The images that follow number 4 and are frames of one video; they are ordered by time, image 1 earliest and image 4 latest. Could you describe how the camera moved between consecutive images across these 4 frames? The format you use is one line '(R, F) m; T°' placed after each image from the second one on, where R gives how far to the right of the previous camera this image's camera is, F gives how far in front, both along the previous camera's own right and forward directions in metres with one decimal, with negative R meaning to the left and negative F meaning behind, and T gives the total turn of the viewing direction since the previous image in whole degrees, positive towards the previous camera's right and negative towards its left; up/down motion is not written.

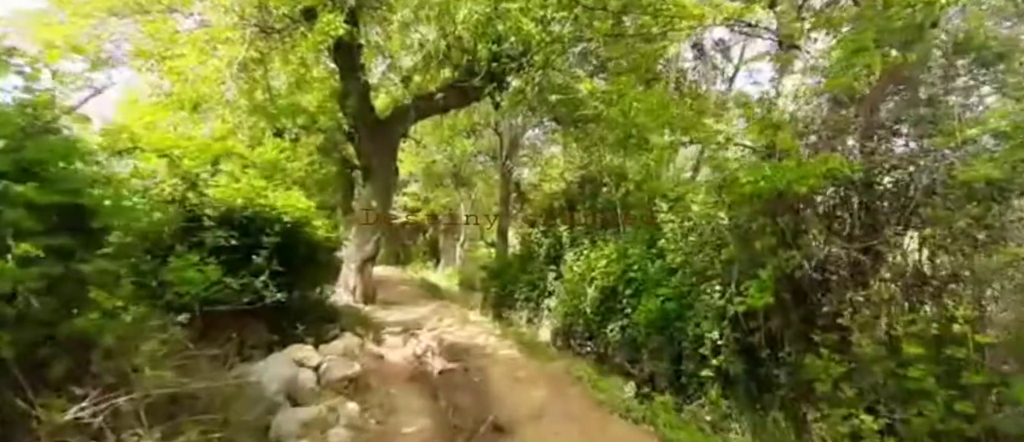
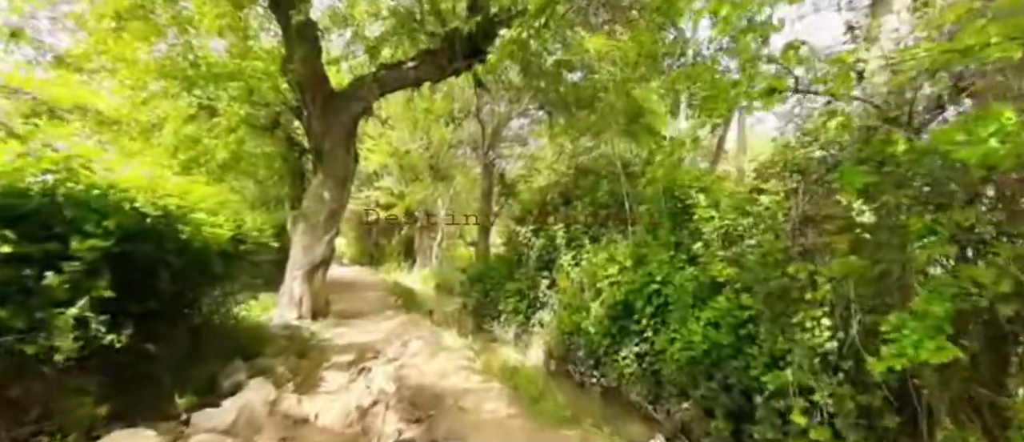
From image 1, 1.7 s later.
(-0.1, +1.7) m; +3°
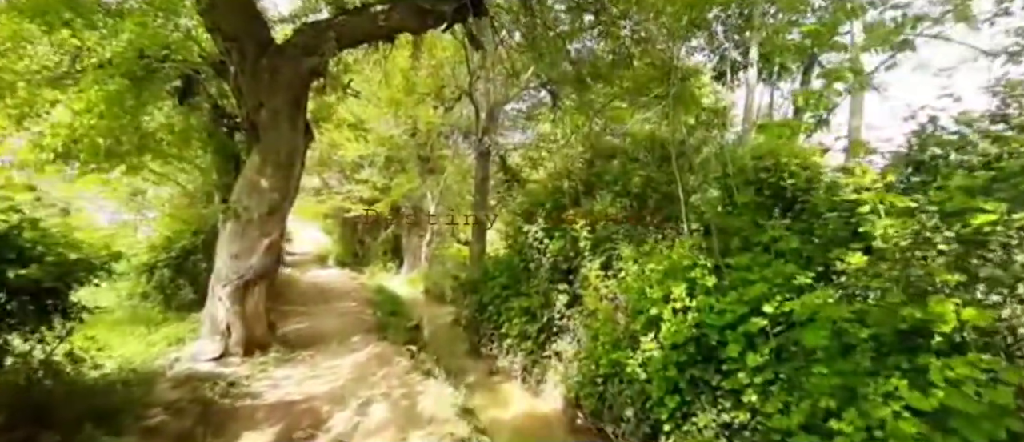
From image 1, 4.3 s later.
(-0.2, +2.1) m; +1°
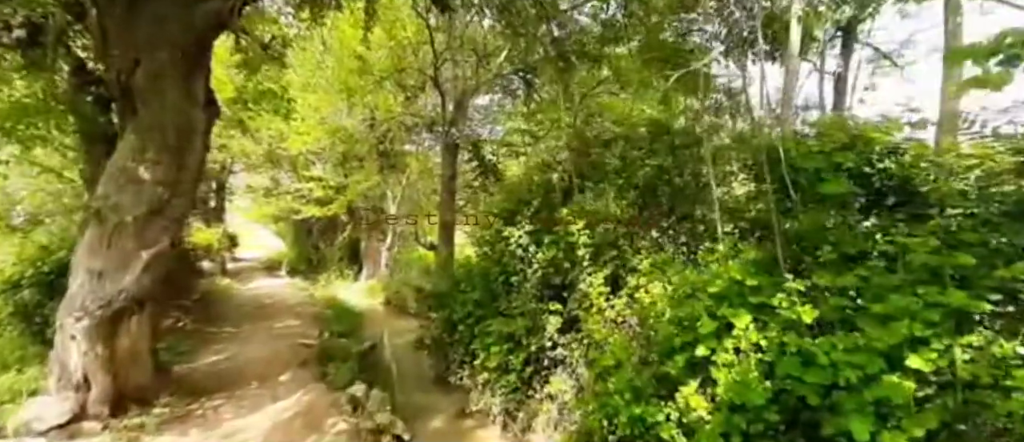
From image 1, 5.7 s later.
(-0.1, +1.4) m; +4°
